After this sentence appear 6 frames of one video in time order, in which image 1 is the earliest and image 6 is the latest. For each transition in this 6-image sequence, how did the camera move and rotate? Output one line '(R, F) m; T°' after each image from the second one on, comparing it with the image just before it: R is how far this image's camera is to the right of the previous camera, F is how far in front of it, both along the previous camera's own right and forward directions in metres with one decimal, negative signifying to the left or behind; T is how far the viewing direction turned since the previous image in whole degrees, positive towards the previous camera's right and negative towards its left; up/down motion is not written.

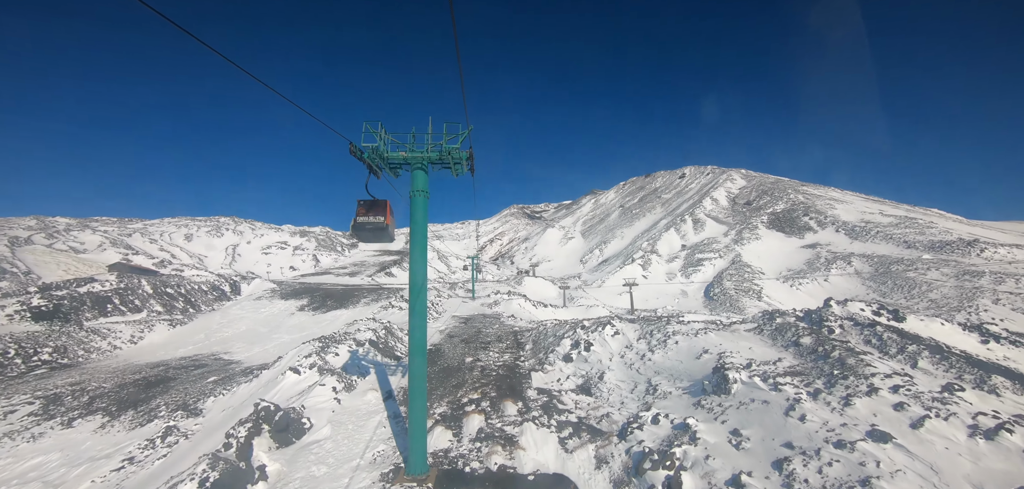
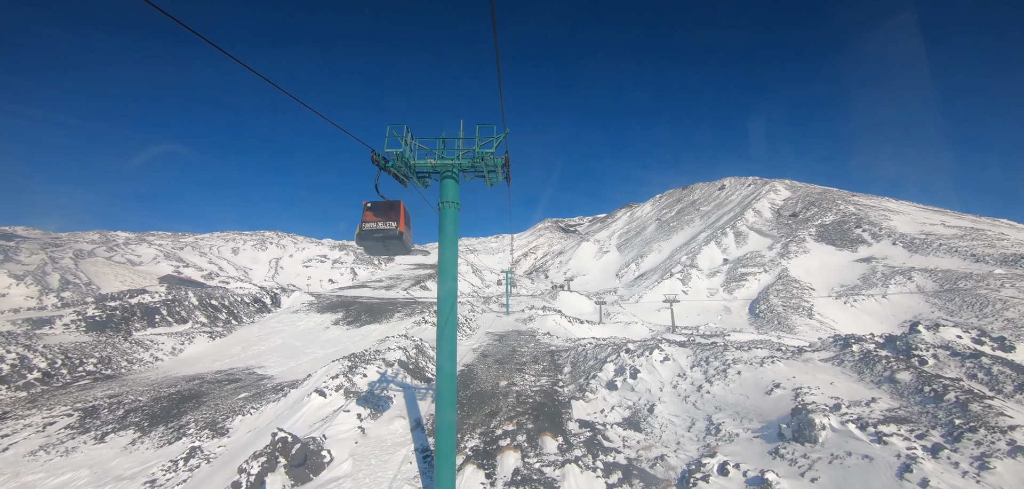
(-0.1, +0.9) m; -4°
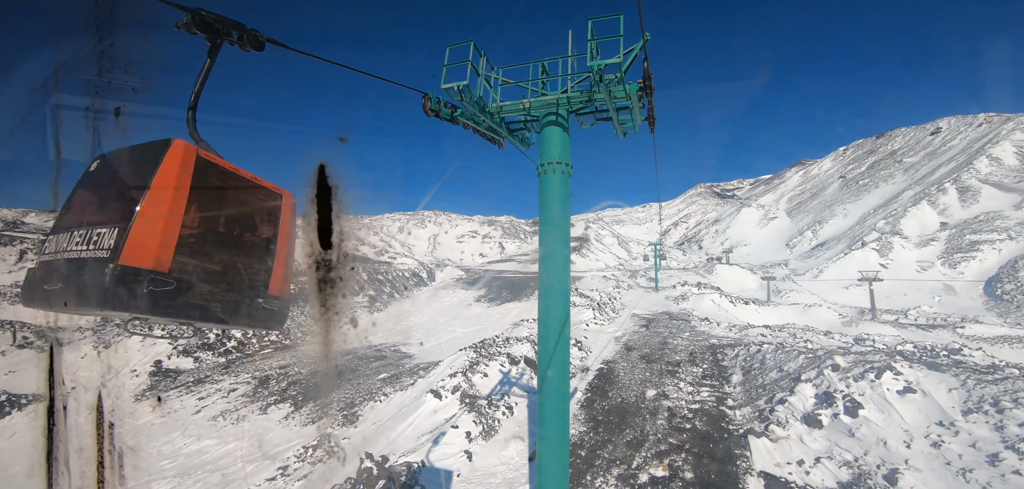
(0.0, +2.6) m; -18°
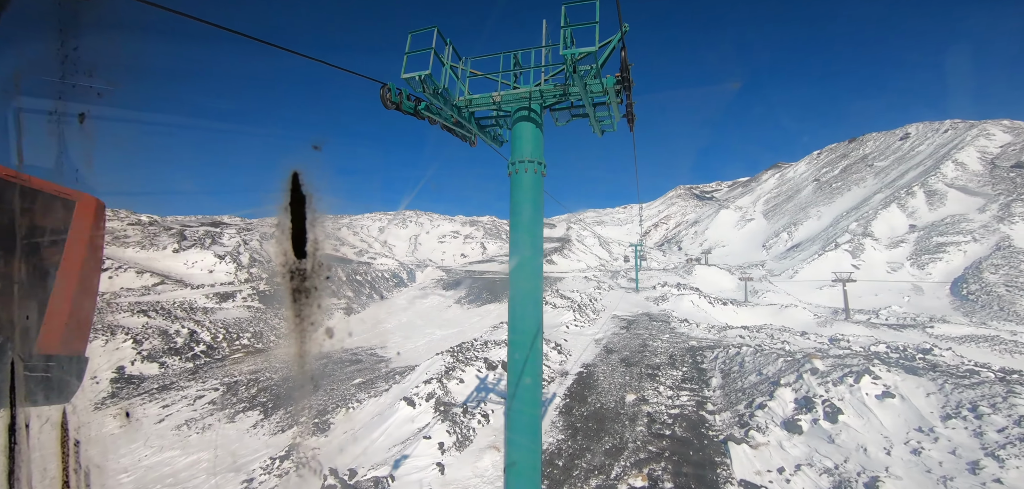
(+0.1, +0.3) m; +2°
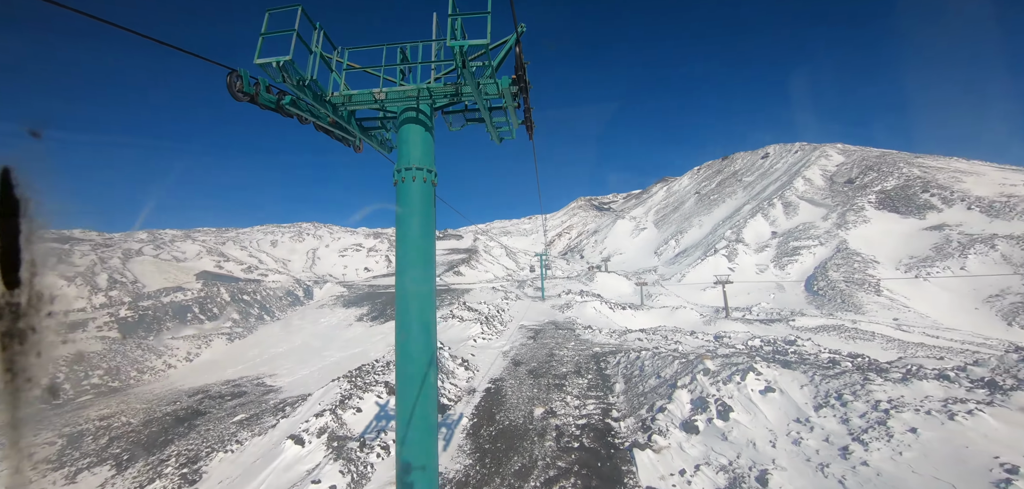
(+0.1, +0.4) m; +11°
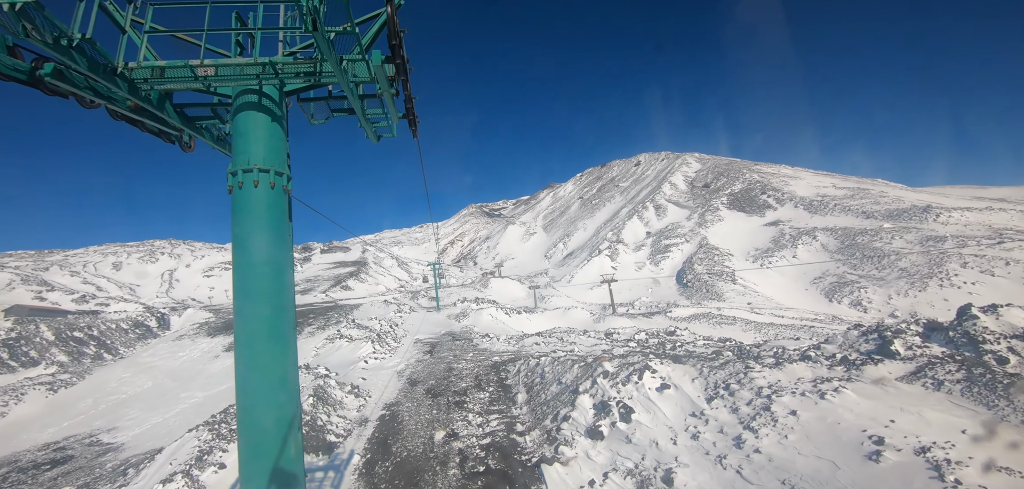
(0.0, +0.6) m; +13°
